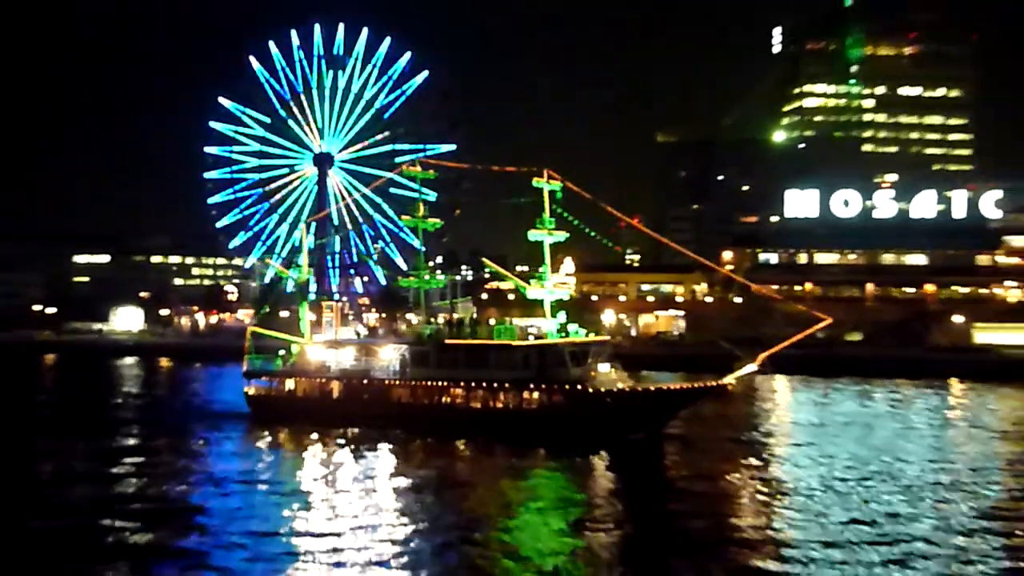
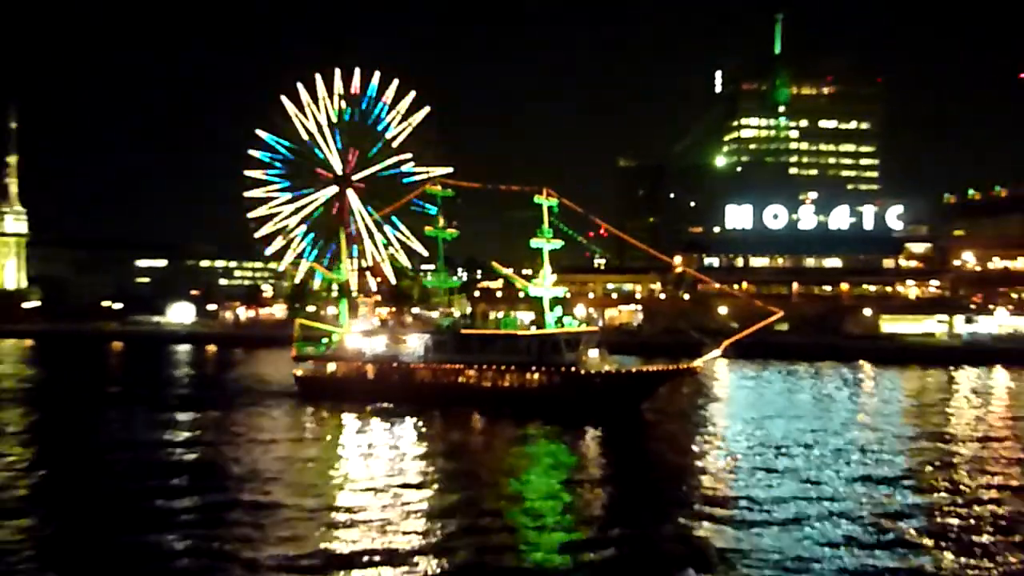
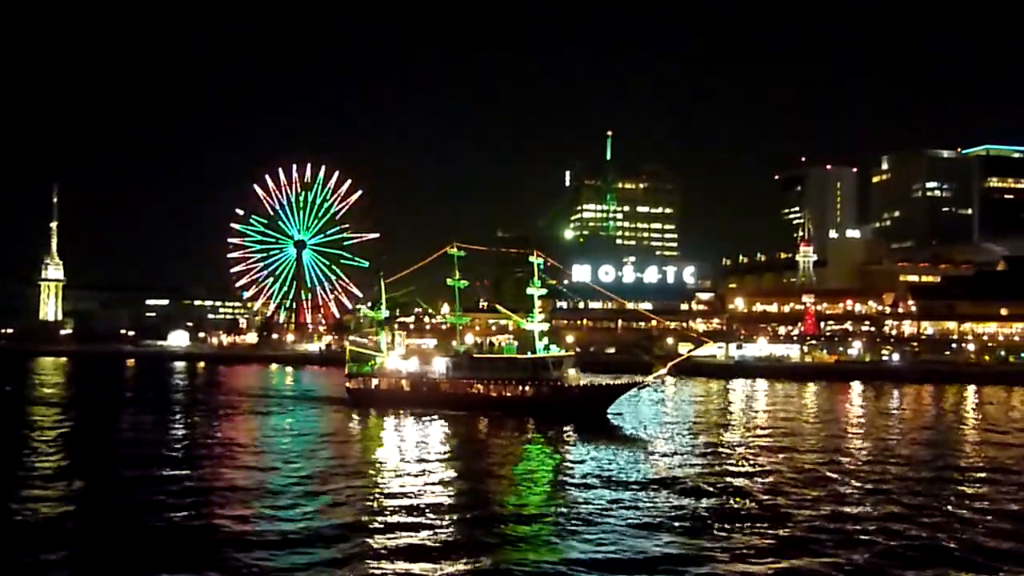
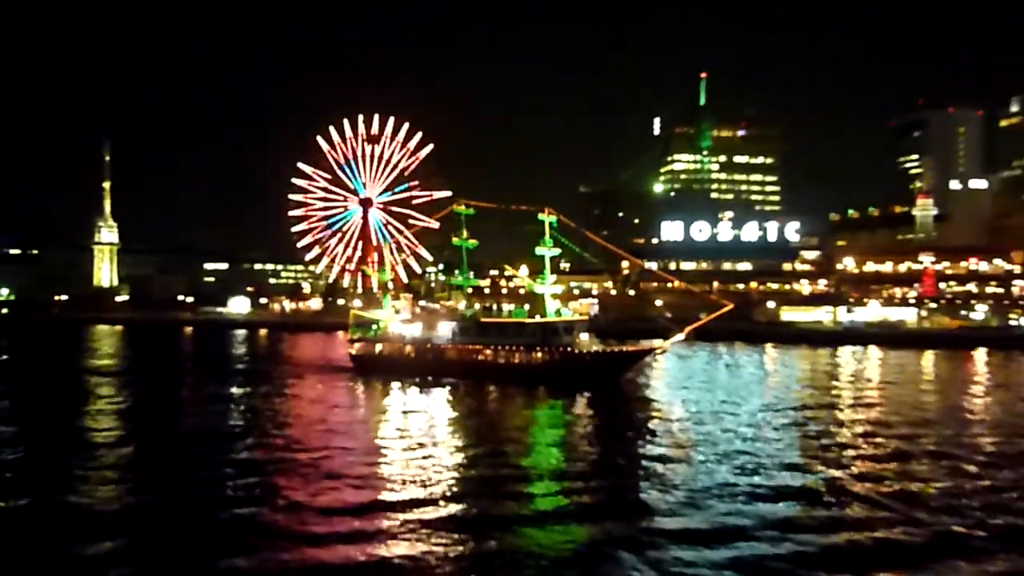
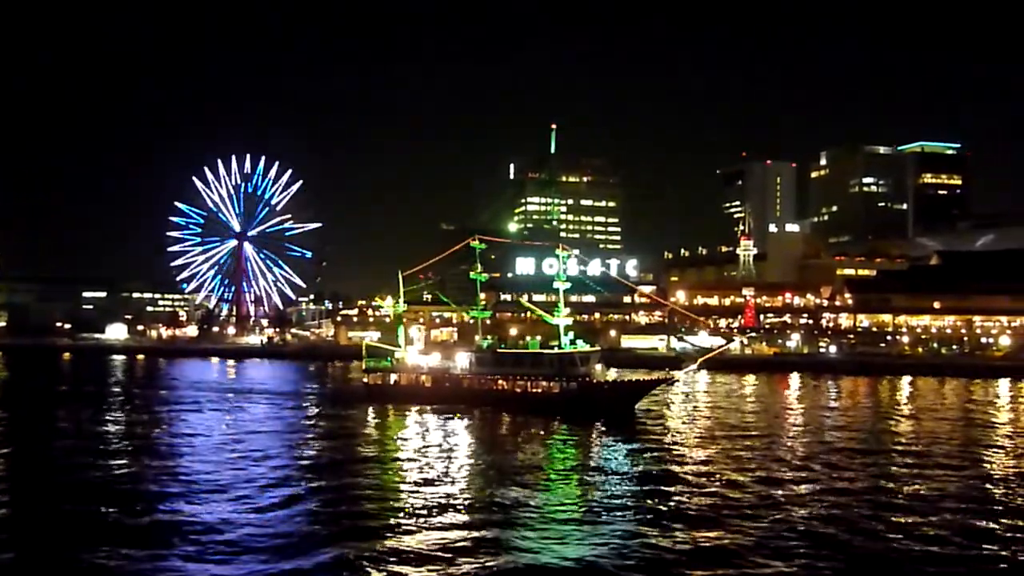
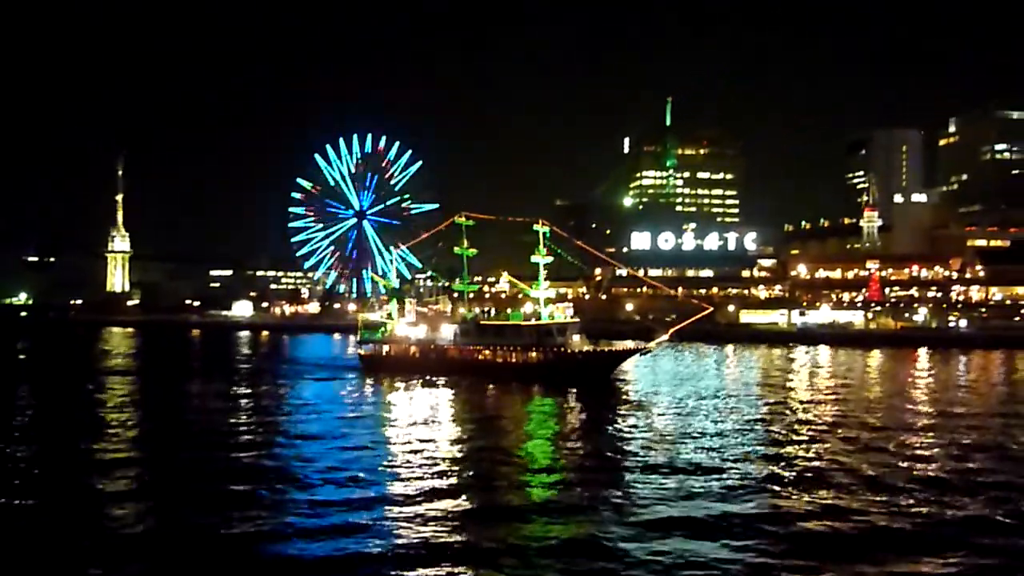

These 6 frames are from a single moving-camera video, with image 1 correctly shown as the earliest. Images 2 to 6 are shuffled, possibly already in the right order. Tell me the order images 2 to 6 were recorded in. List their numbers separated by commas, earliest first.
2, 4, 6, 3, 5
